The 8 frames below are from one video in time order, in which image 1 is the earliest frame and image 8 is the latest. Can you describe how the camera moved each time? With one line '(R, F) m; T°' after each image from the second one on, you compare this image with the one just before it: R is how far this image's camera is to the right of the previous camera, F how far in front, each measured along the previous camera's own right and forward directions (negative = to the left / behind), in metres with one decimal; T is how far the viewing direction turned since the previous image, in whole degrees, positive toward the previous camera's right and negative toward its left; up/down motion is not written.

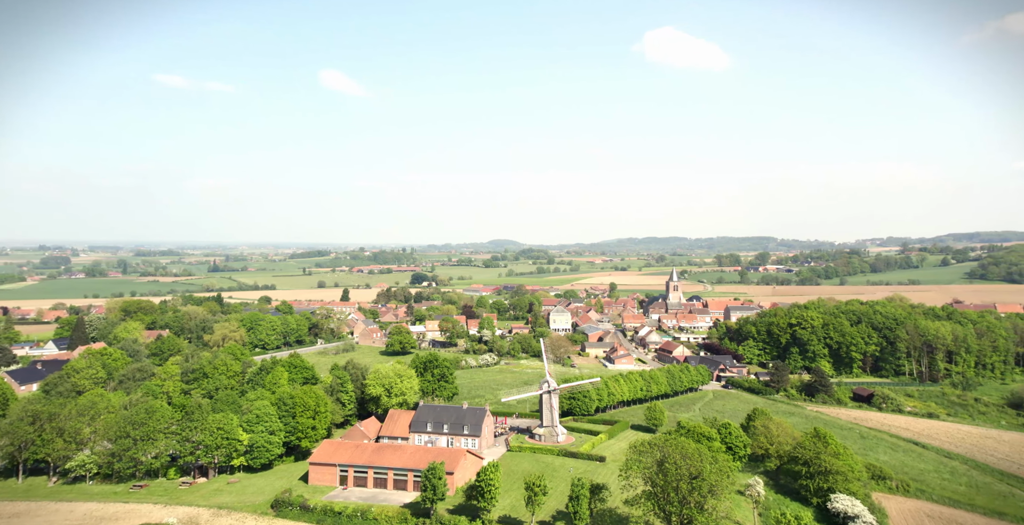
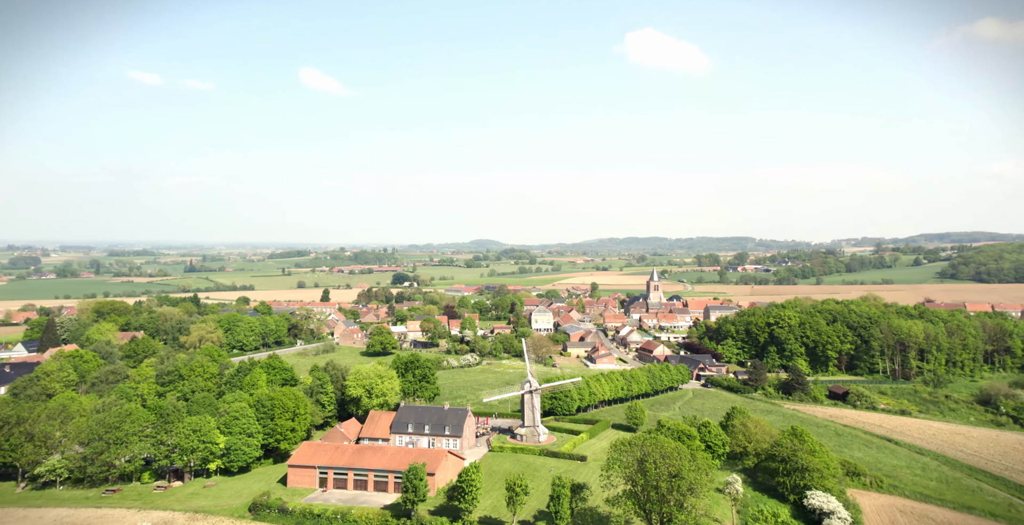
(-0.3, -0.1) m; +2°
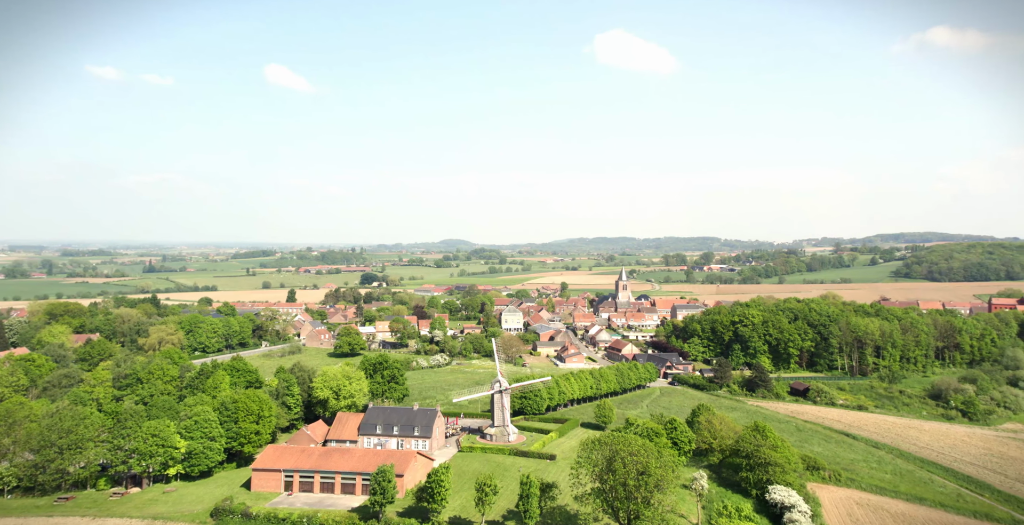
(-0.5, -0.2) m; +3°
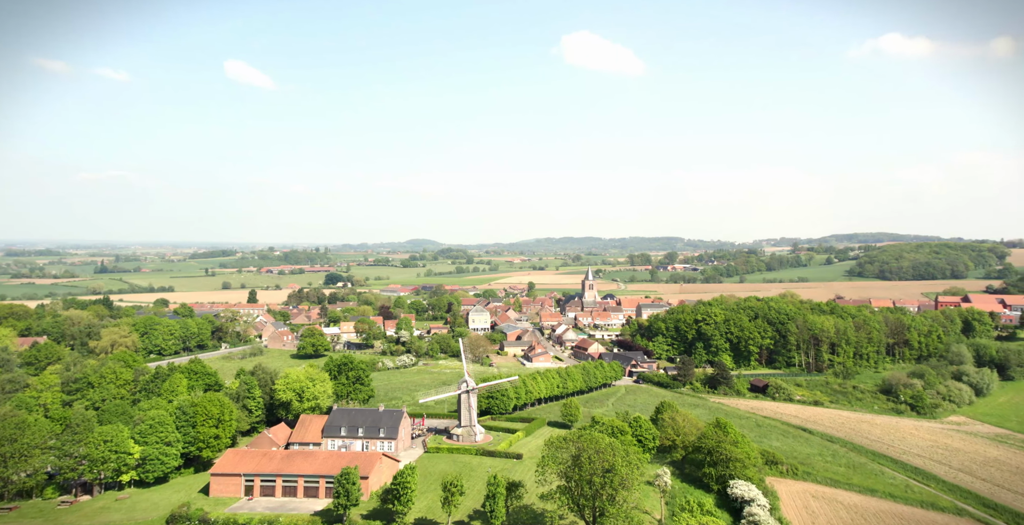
(-0.6, -0.1) m; +3°
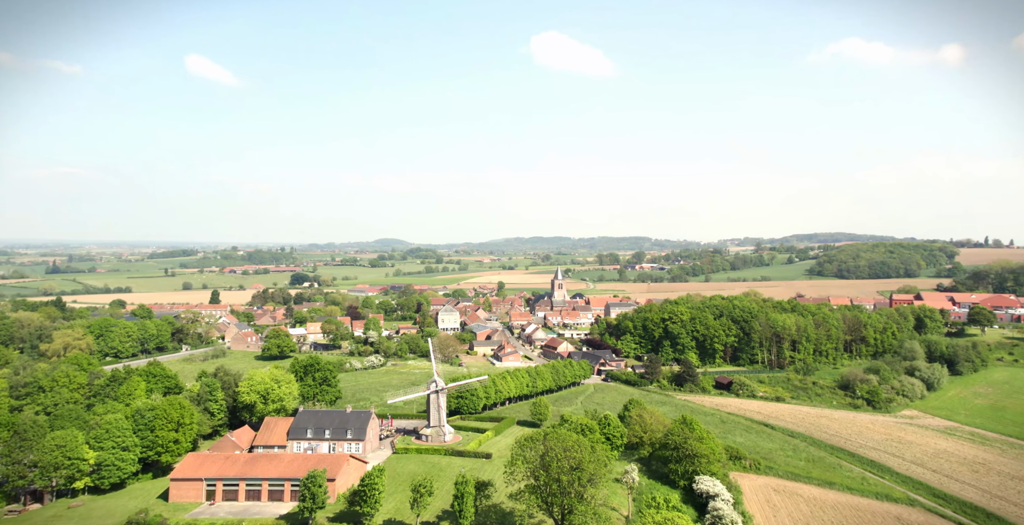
(-0.5, 0.0) m; +3°
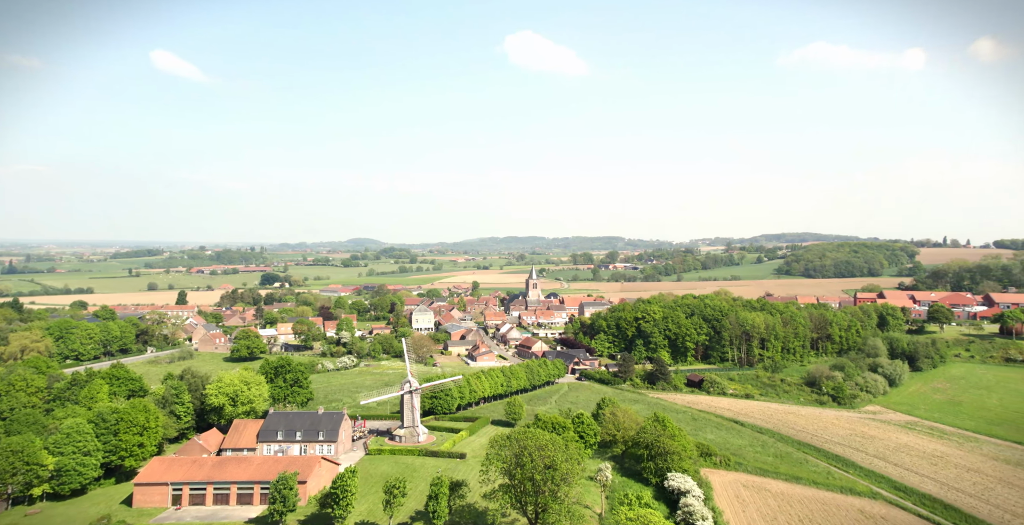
(-0.4, 0.0) m; +3°
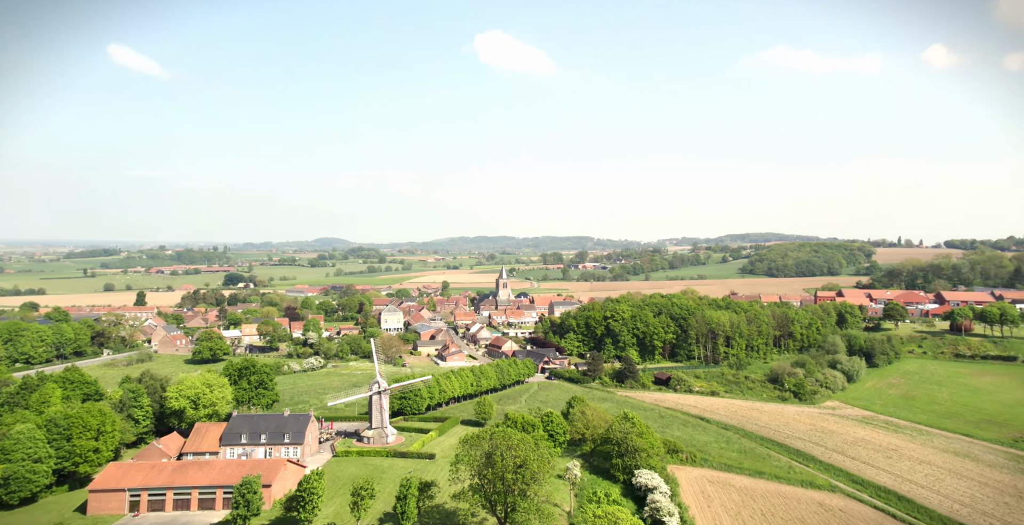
(-0.5, +0.1) m; +3°
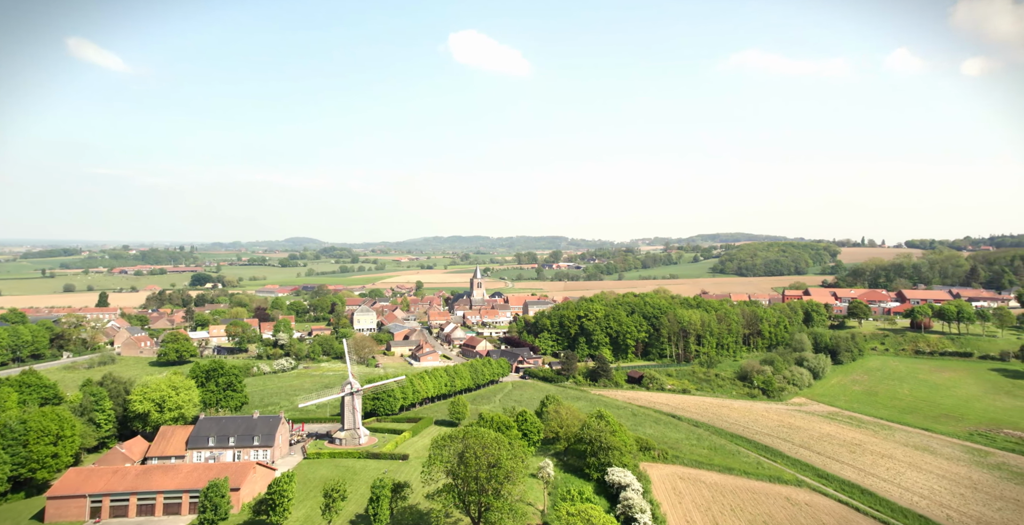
(-0.4, +0.2) m; +3°
